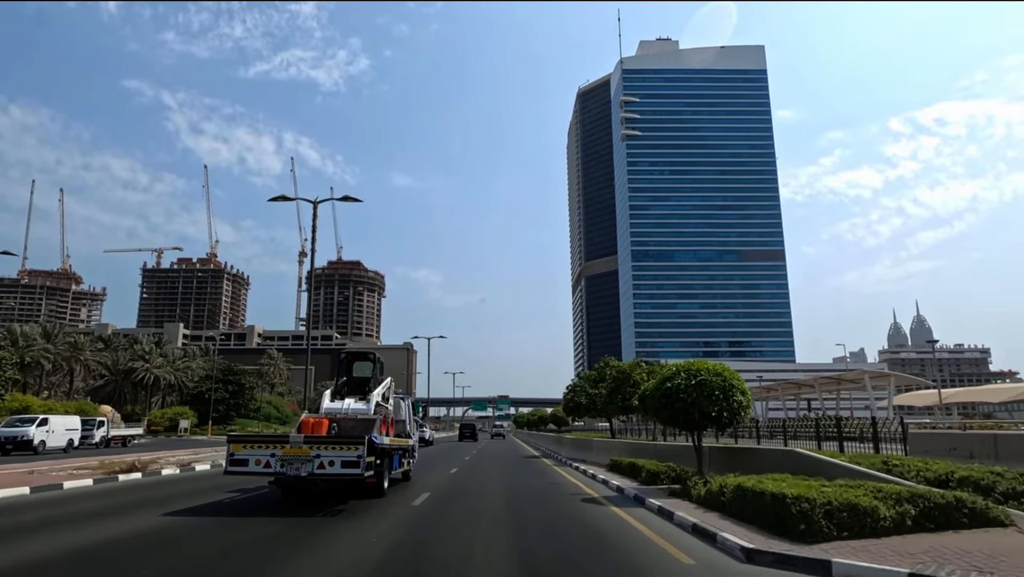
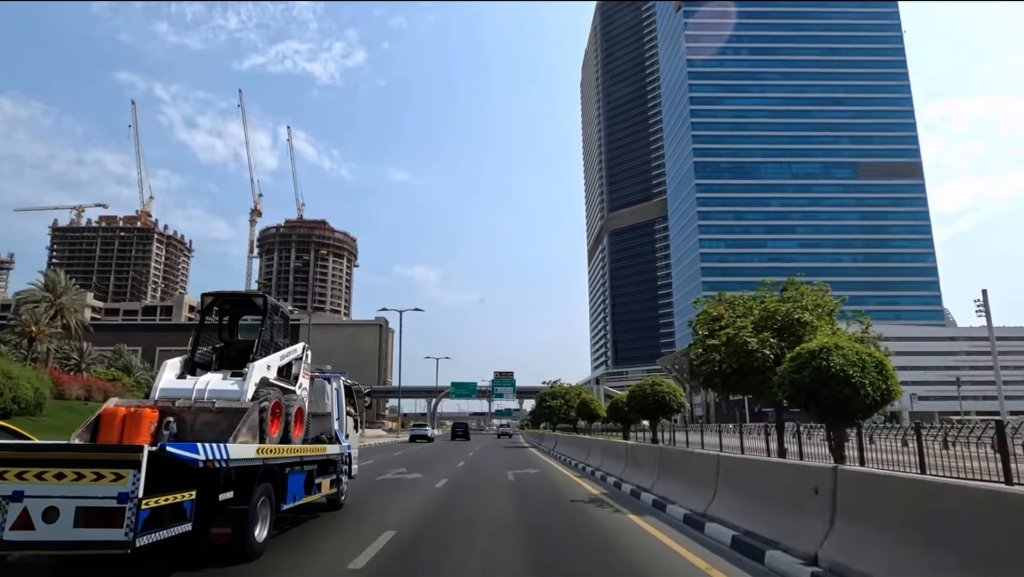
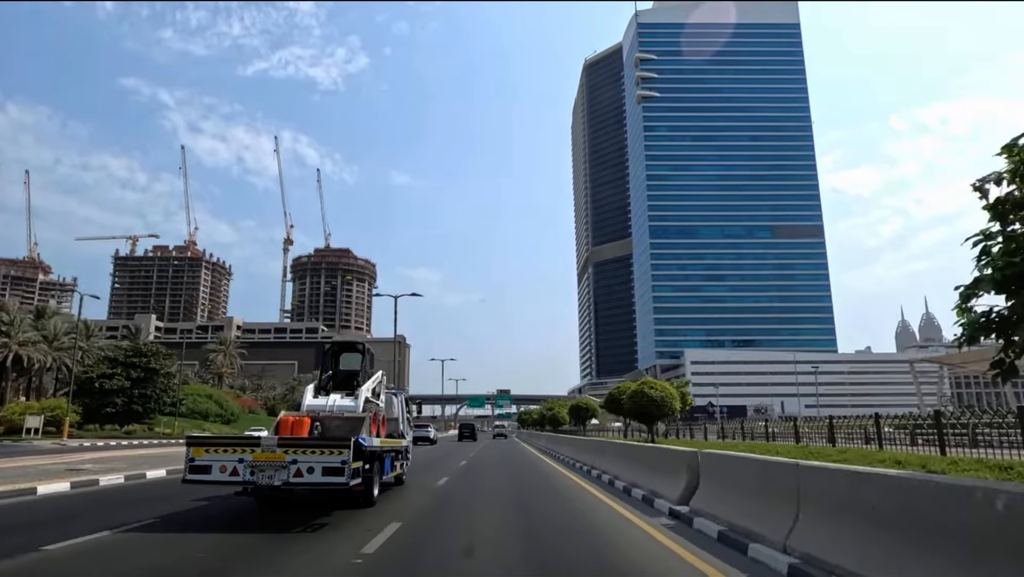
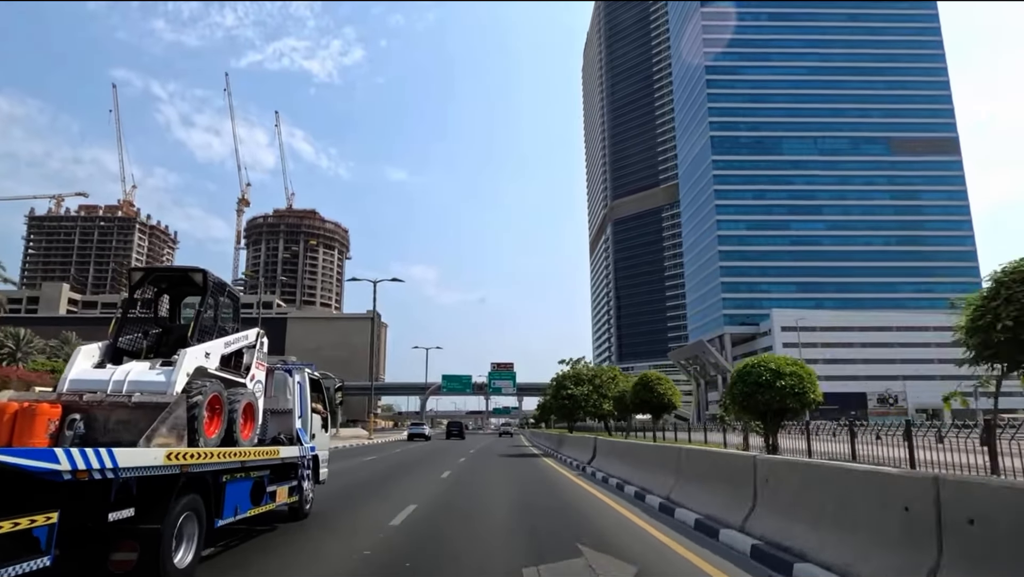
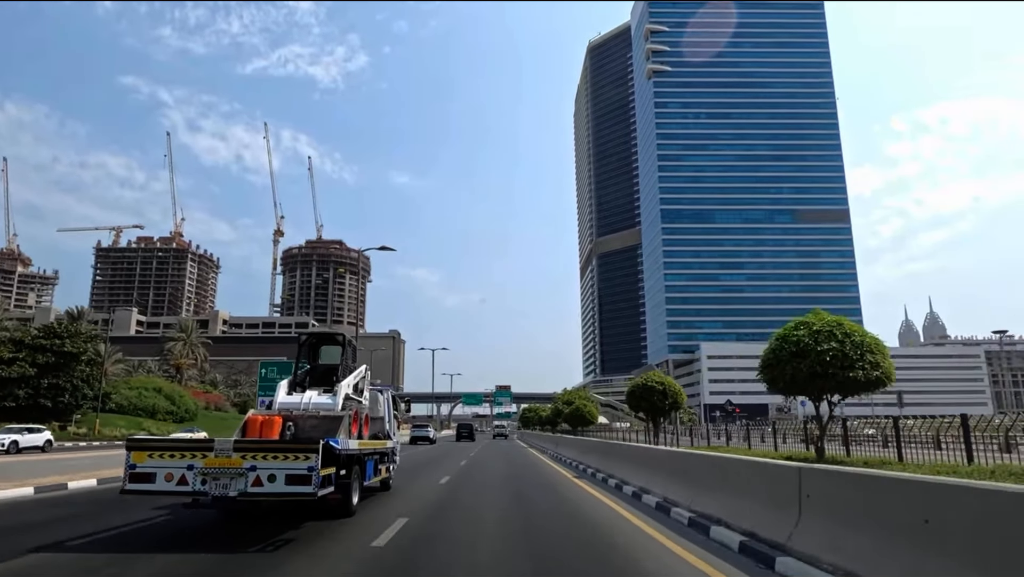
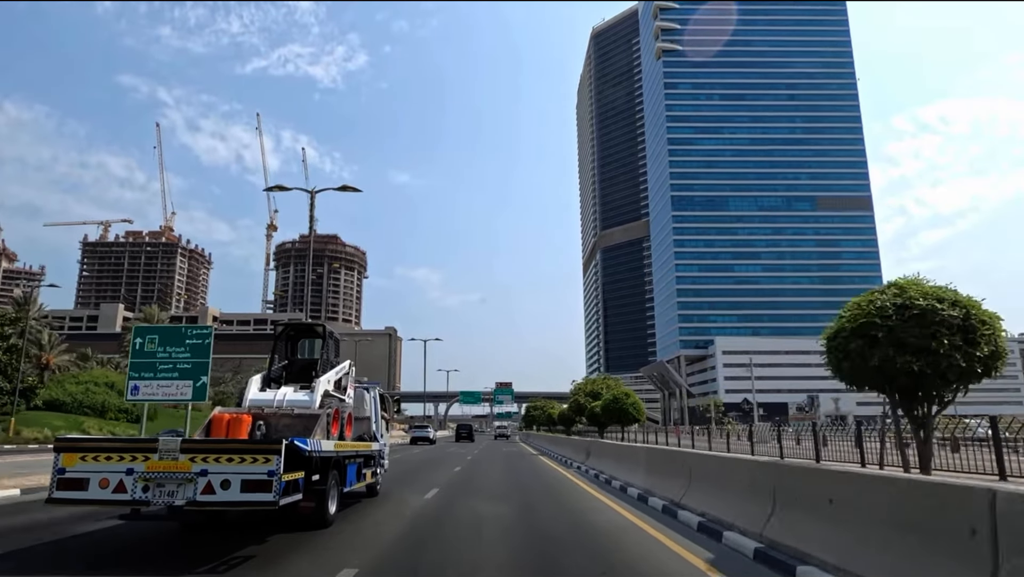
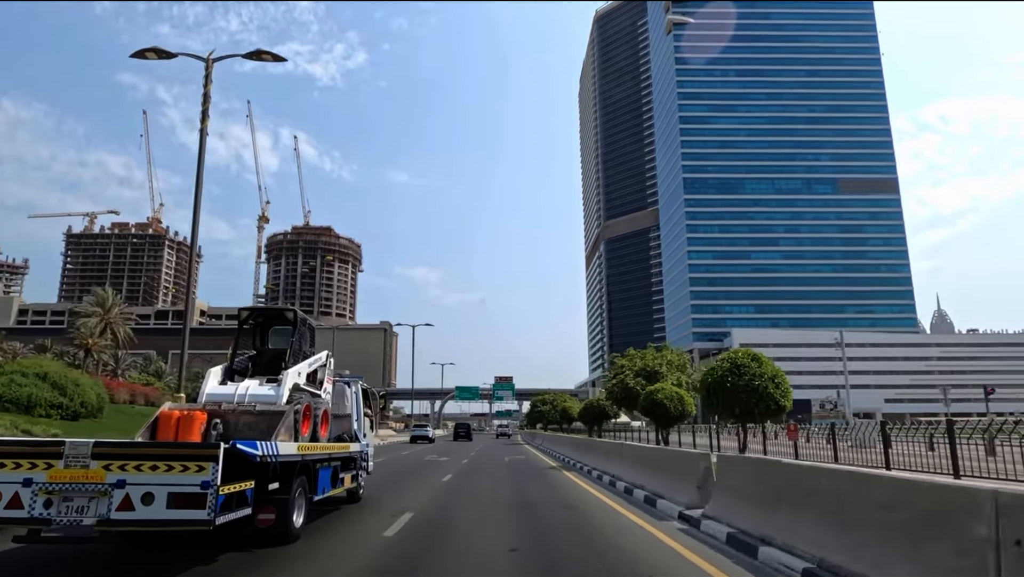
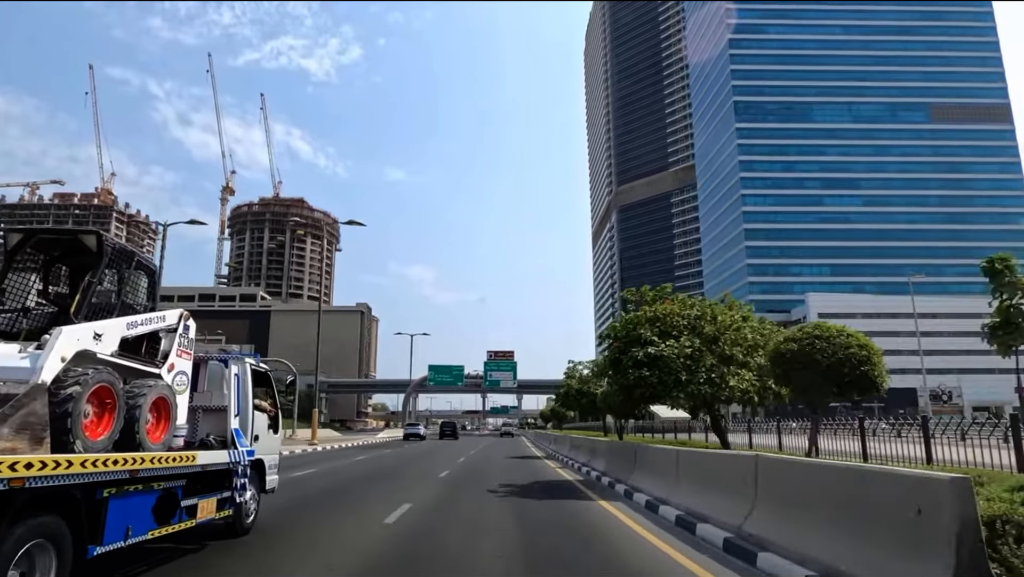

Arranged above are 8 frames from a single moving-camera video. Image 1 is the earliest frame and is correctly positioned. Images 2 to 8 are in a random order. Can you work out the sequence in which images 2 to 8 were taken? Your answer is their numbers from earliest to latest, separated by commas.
3, 5, 6, 7, 2, 4, 8
